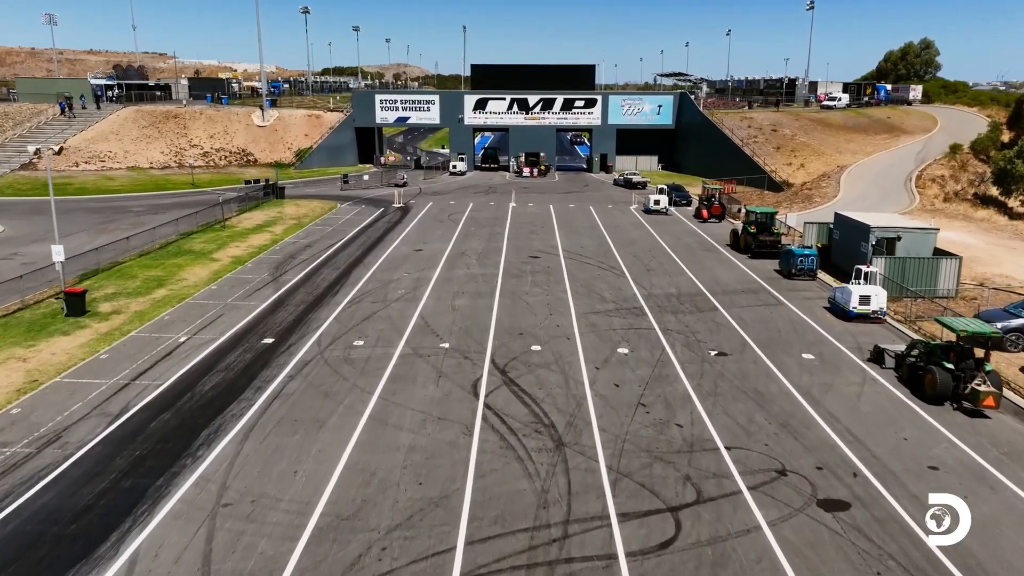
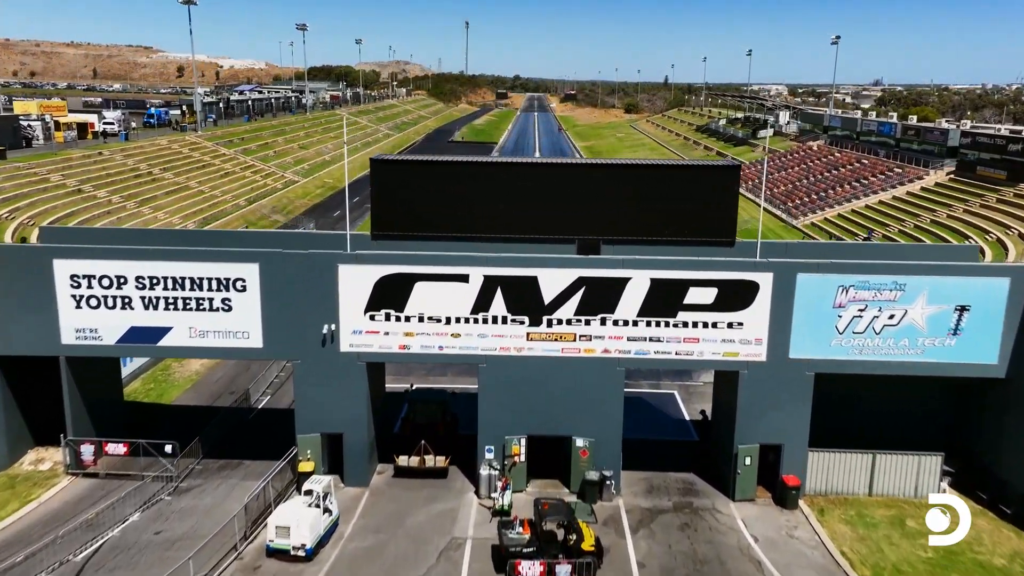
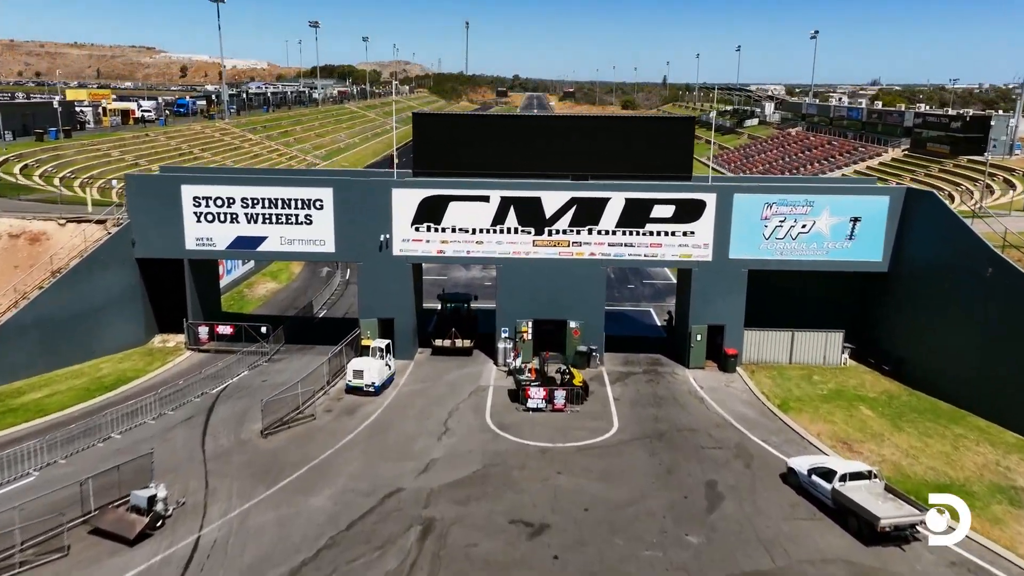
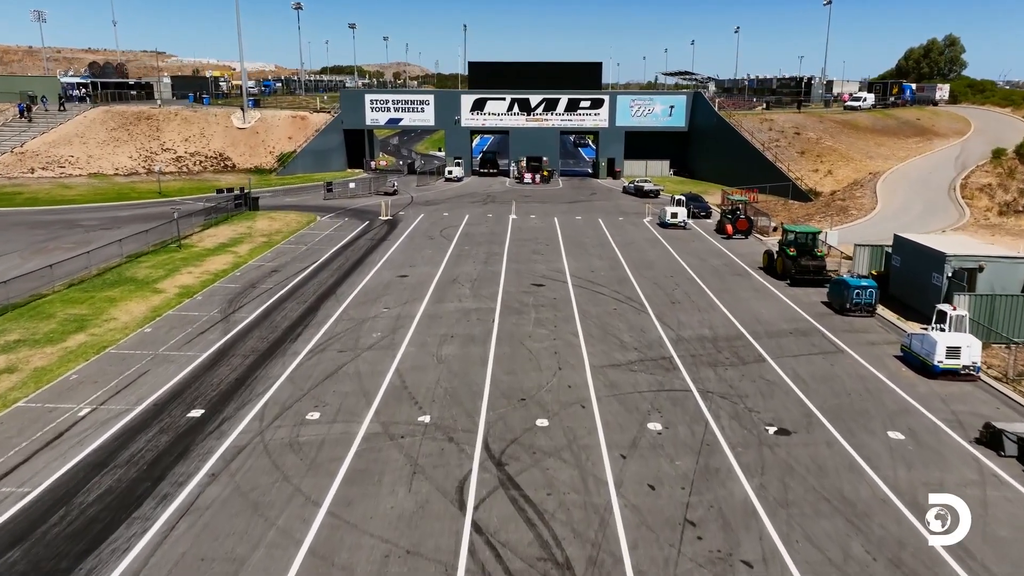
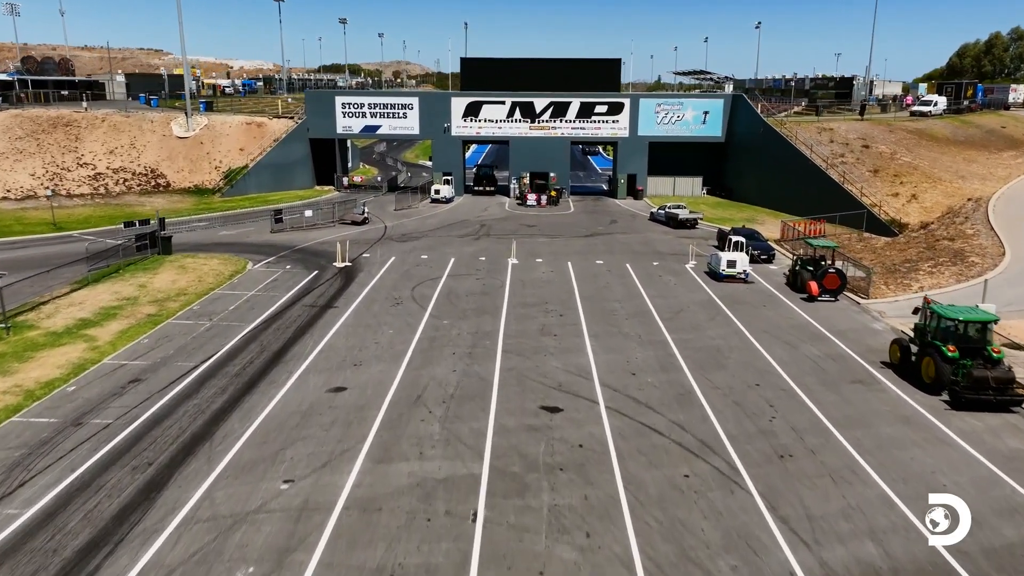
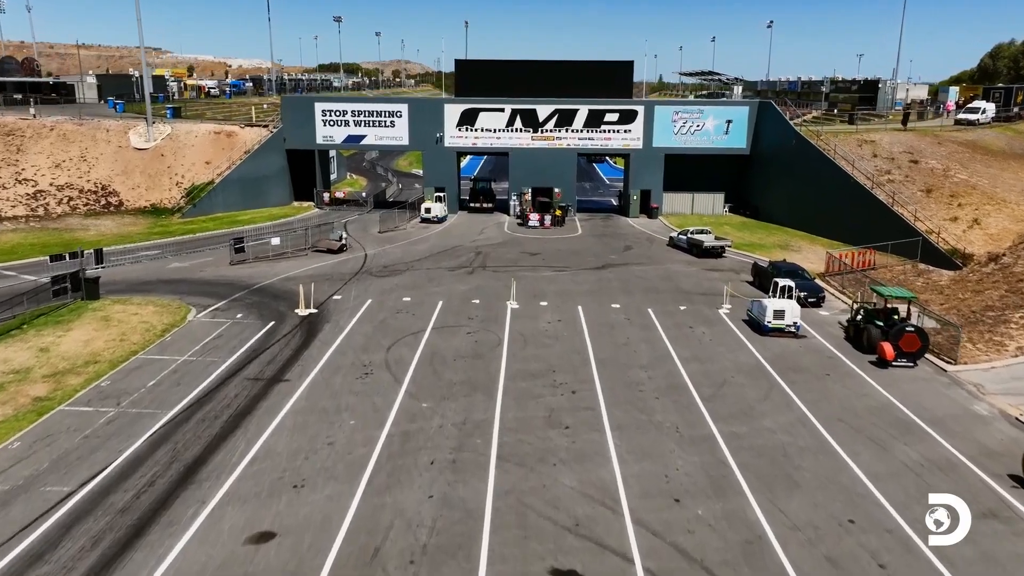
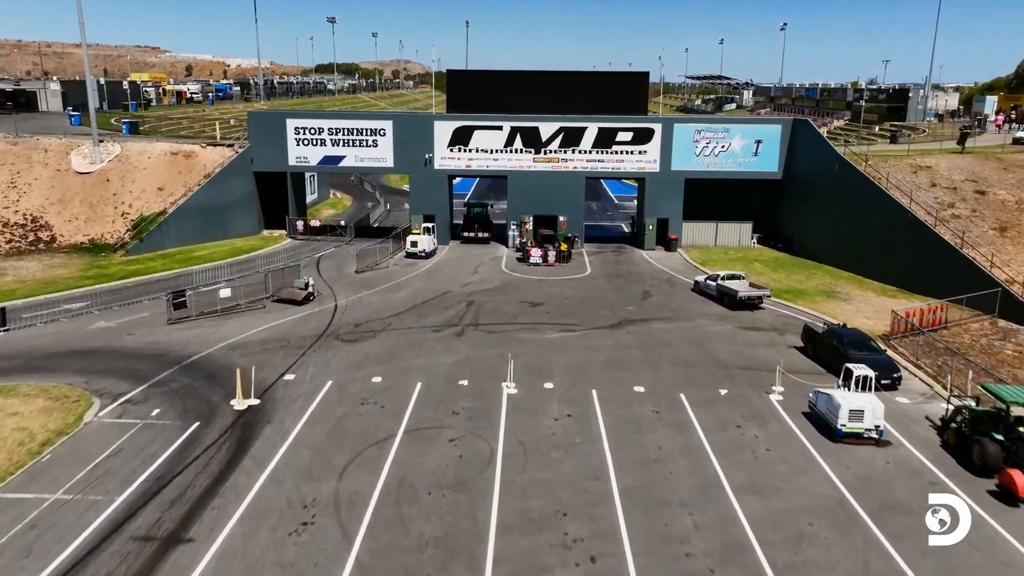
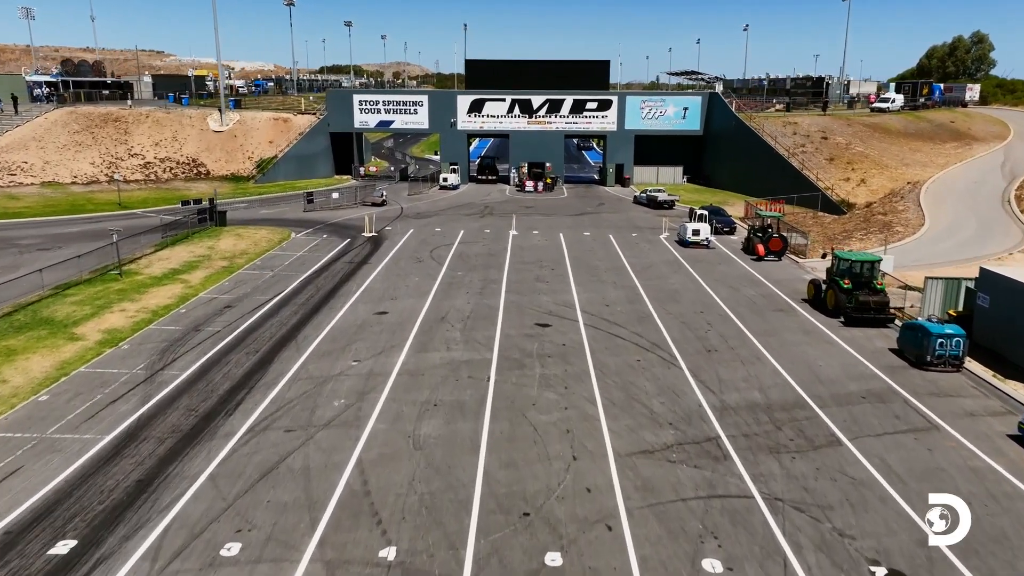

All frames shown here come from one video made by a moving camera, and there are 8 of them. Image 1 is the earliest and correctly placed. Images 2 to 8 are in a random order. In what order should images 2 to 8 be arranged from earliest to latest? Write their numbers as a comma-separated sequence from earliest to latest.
4, 8, 5, 6, 7, 3, 2
